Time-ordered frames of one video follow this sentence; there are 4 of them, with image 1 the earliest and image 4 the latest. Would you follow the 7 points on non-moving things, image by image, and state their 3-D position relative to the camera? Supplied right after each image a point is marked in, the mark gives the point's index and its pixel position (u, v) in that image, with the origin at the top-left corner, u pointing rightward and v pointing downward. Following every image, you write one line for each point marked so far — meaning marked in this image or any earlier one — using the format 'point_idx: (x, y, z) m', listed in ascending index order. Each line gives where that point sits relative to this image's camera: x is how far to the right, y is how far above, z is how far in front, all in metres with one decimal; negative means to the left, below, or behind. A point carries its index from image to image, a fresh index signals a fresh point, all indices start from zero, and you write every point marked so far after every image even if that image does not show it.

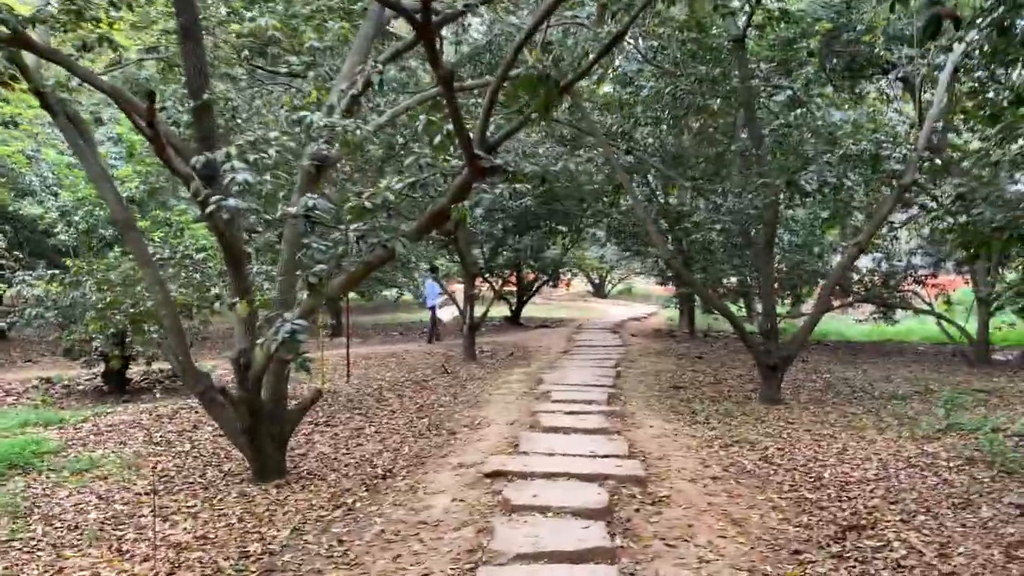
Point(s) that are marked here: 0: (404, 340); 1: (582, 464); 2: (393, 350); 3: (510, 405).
0: (-1.9, -0.9, +15.2) m
1: (+0.4, -1.0, +4.9) m
2: (-1.9, -1.0, +13.7) m
3: (0.0, -1.0, +7.4) m
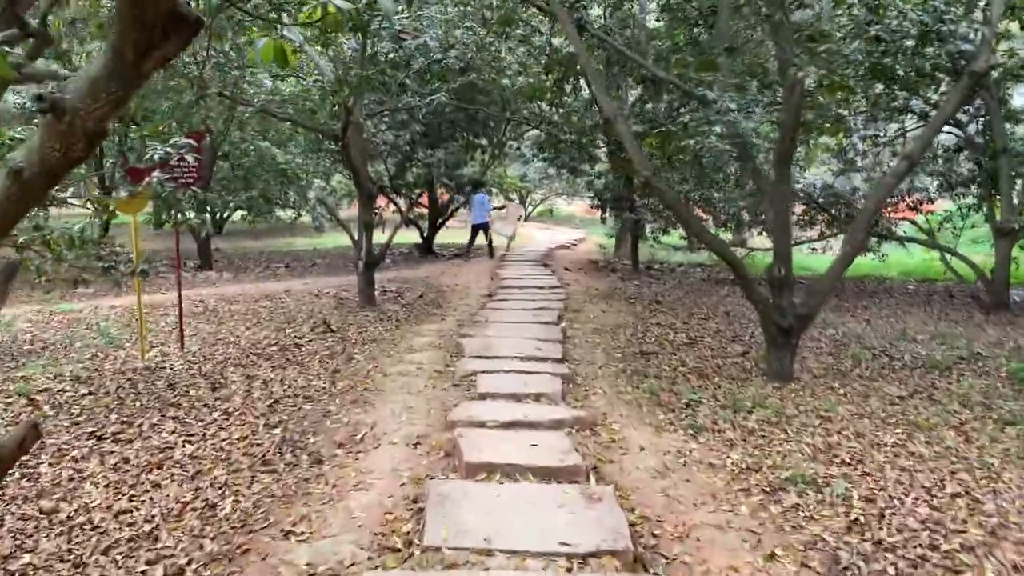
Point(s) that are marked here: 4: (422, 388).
0: (-3.2, +0.2, +12.3) m
1: (+0.1, -0.9, +2.4) m
2: (-3.0, 0.0, +10.8) m
3: (-0.5, -0.6, +4.8) m
4: (-0.5, -0.6, +5.0) m
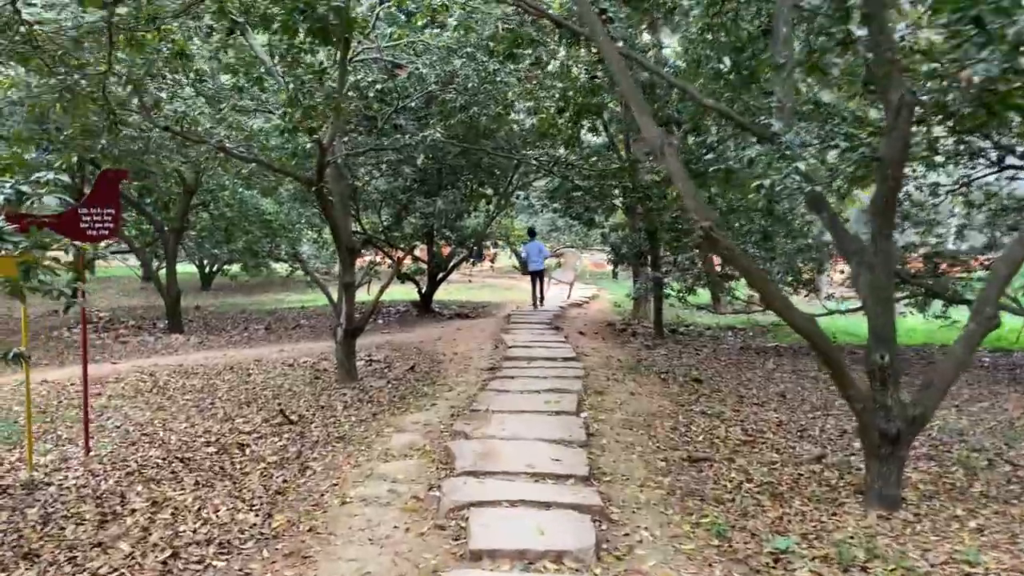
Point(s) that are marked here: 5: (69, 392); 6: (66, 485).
0: (-3.1, -0.7, +10.9) m
1: (+0.1, -1.1, +0.9) m
2: (-2.9, -0.8, +9.3) m
3: (-0.5, -1.0, +3.3) m
4: (-0.5, -1.0, +3.5) m
5: (-3.6, -0.8, +7.0) m
6: (-2.2, -1.0, +4.4) m
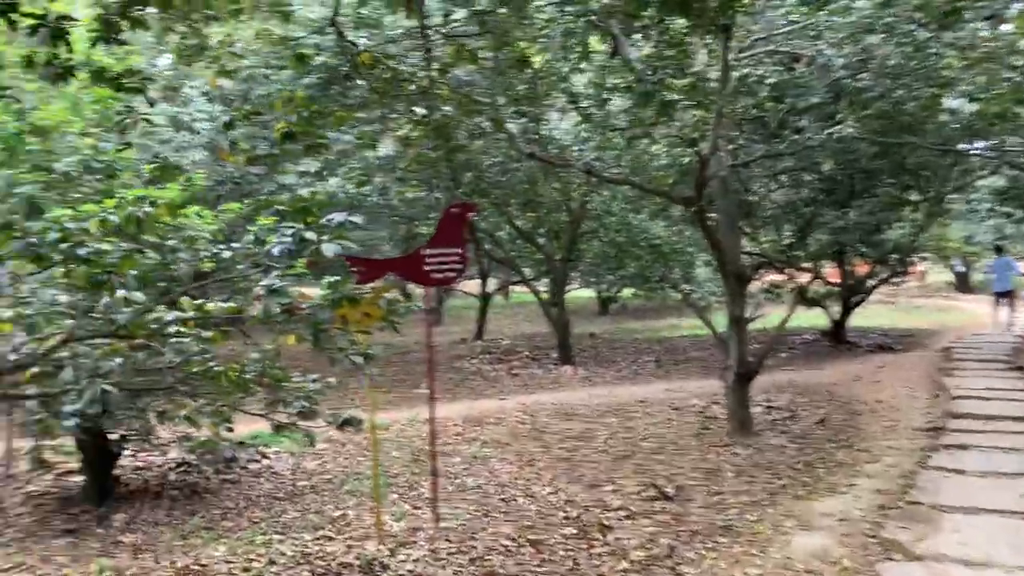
0: (+1.6, -1.0, +10.0) m
1: (+0.1, -1.2, -0.4) m
2: (+1.1, -1.1, +8.6) m
3: (+0.6, -1.2, +2.0) m
4: (+0.7, -1.2, +2.2) m
5: (-0.5, -1.2, +6.8) m
6: (-0.5, -1.2, +3.8) m
